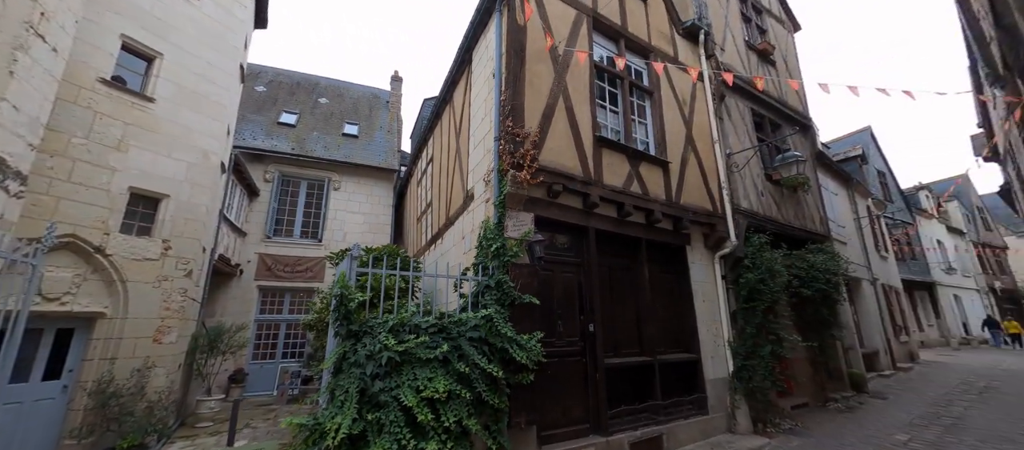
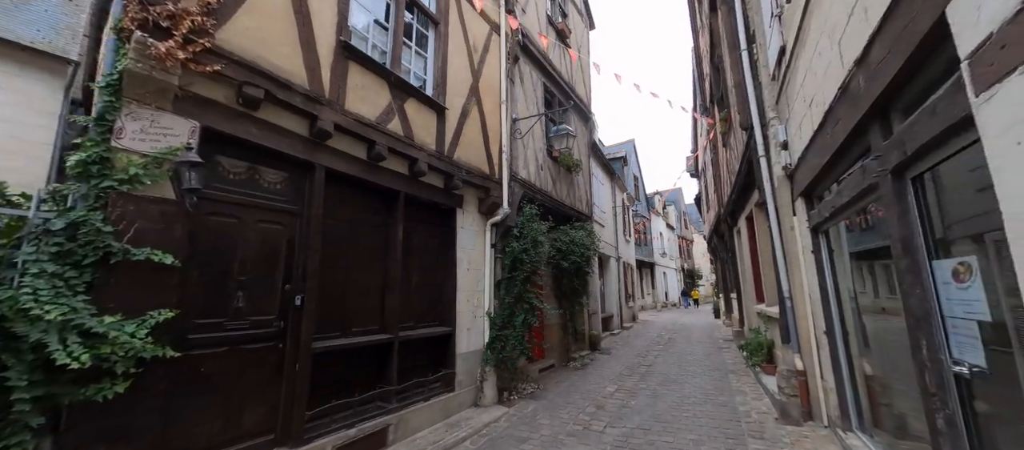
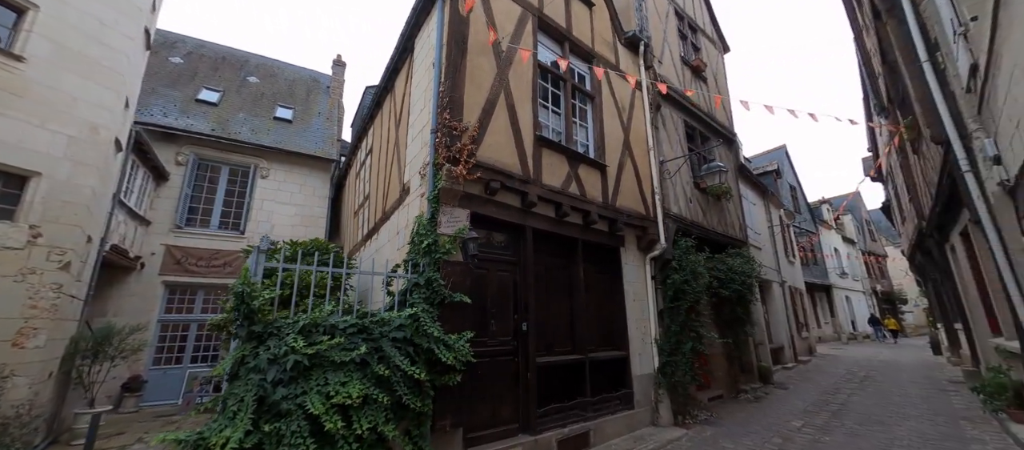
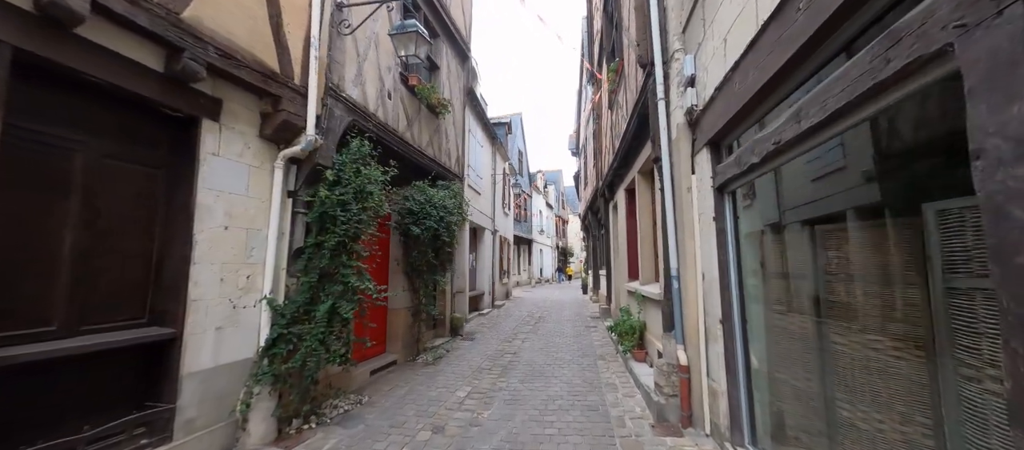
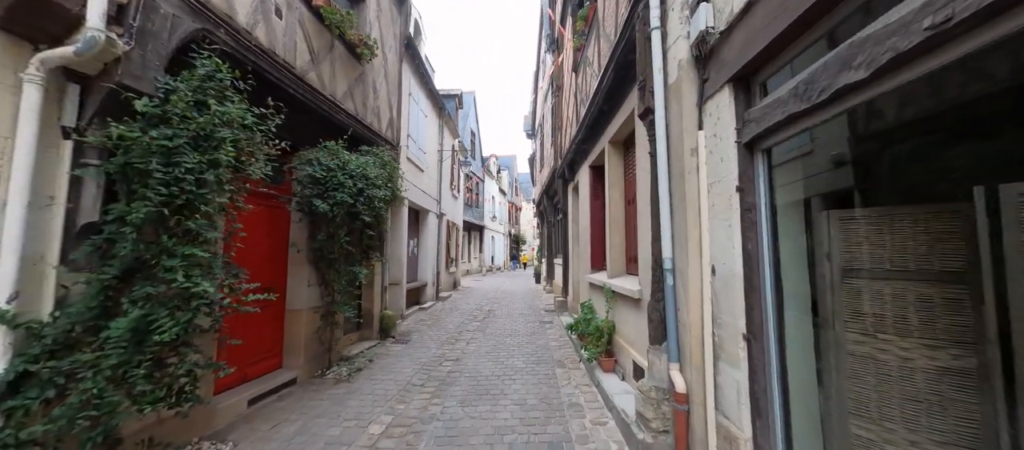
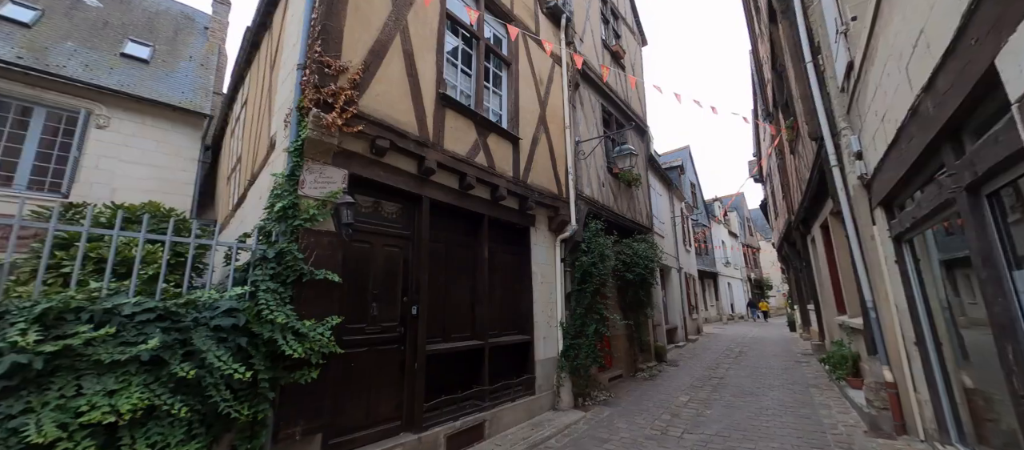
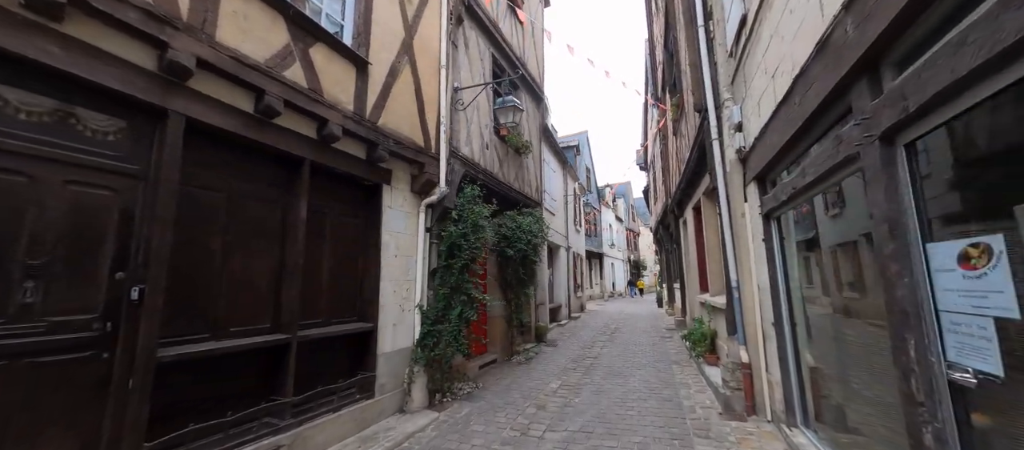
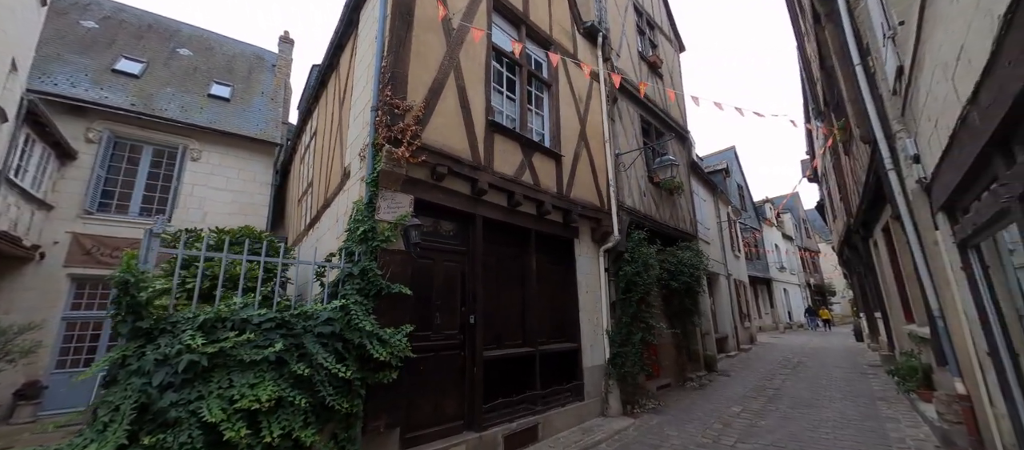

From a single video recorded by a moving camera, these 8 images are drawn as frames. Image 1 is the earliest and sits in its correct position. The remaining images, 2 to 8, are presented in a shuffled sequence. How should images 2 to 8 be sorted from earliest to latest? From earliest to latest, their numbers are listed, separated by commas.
3, 8, 6, 2, 7, 4, 5
